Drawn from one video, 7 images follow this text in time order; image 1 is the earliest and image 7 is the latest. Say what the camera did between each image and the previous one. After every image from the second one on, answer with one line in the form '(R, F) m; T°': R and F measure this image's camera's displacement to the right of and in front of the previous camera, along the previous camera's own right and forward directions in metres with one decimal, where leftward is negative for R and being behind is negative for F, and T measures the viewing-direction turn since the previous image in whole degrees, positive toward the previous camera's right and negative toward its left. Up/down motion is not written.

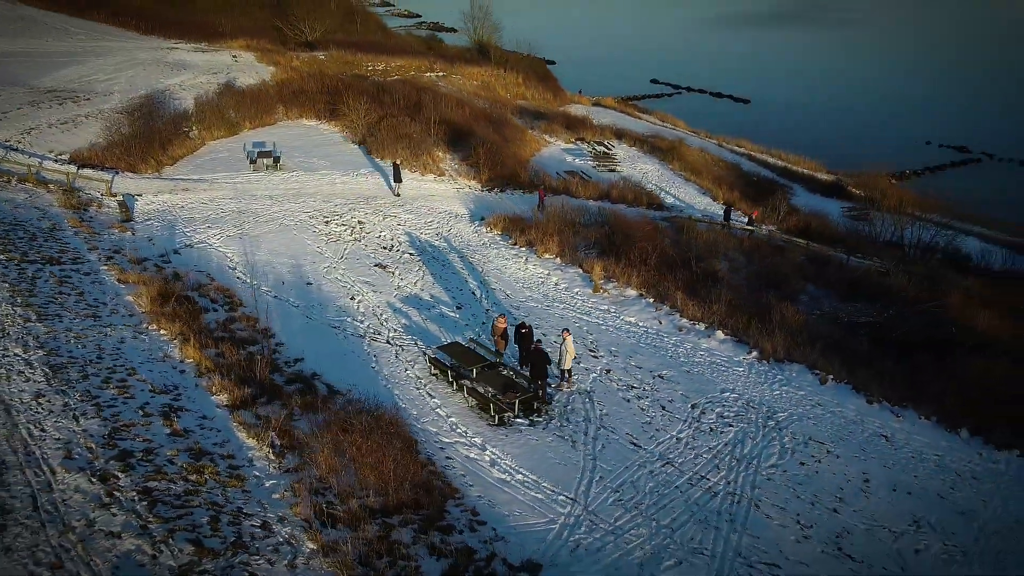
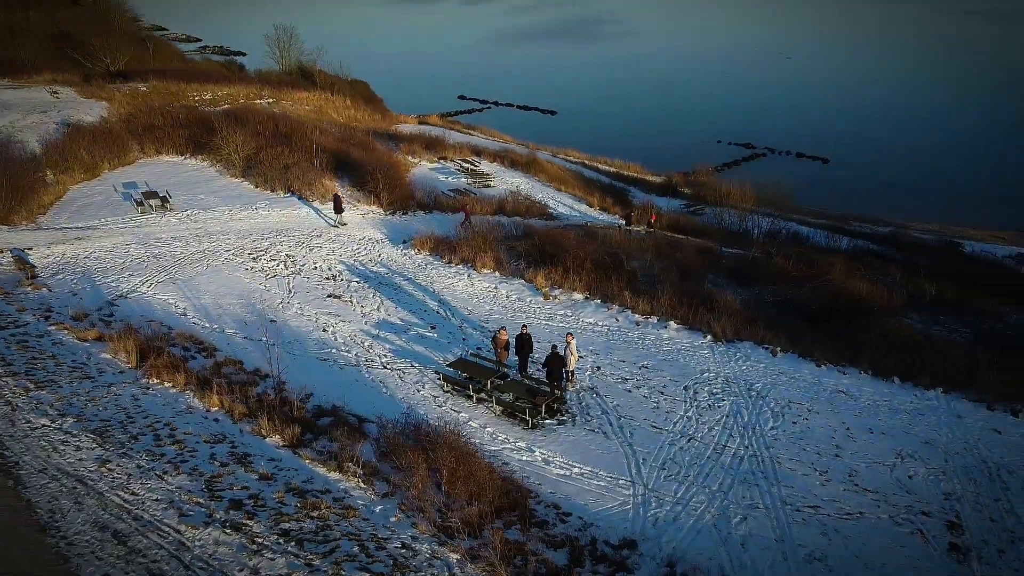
(-2.9, -0.4) m; +14°
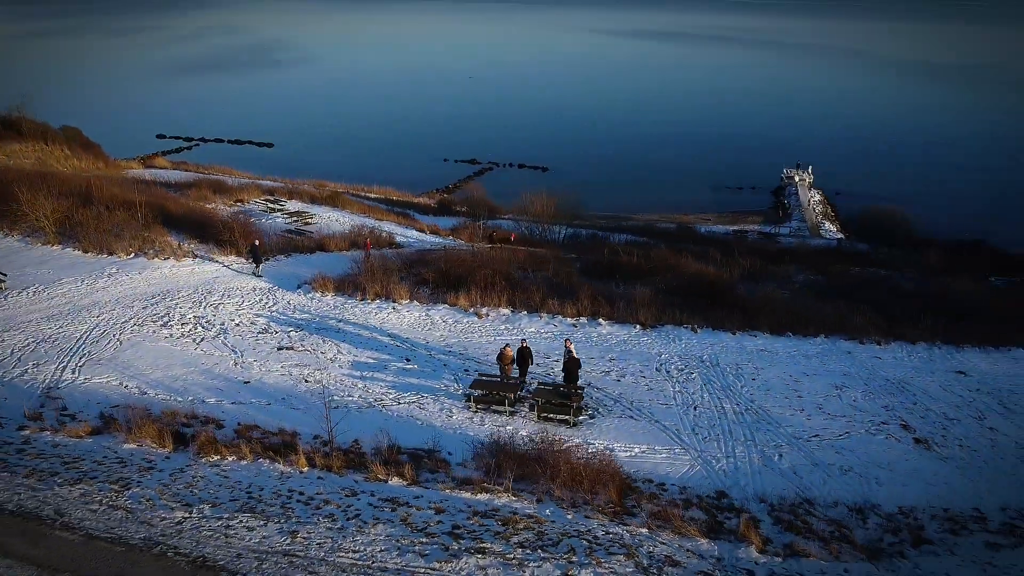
(-4.8, -0.2) m; +22°
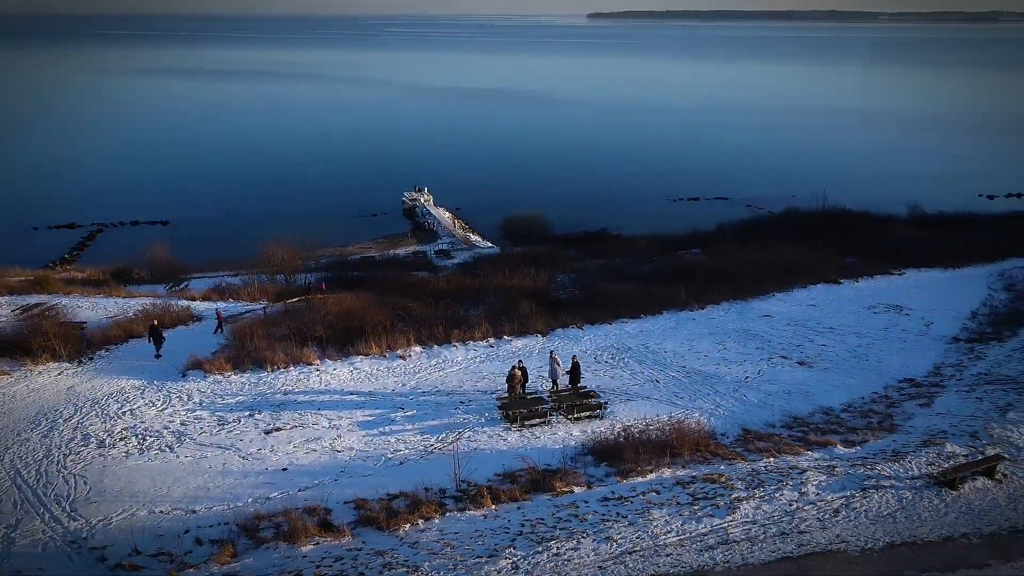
(-7.4, +0.5) m; +31°
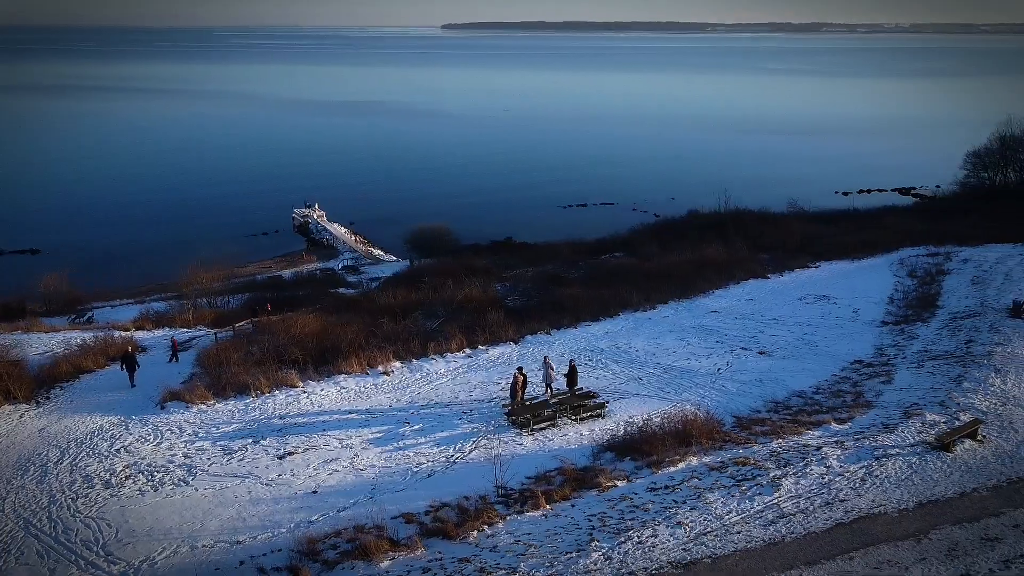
(-2.4, -0.3) m; +9°
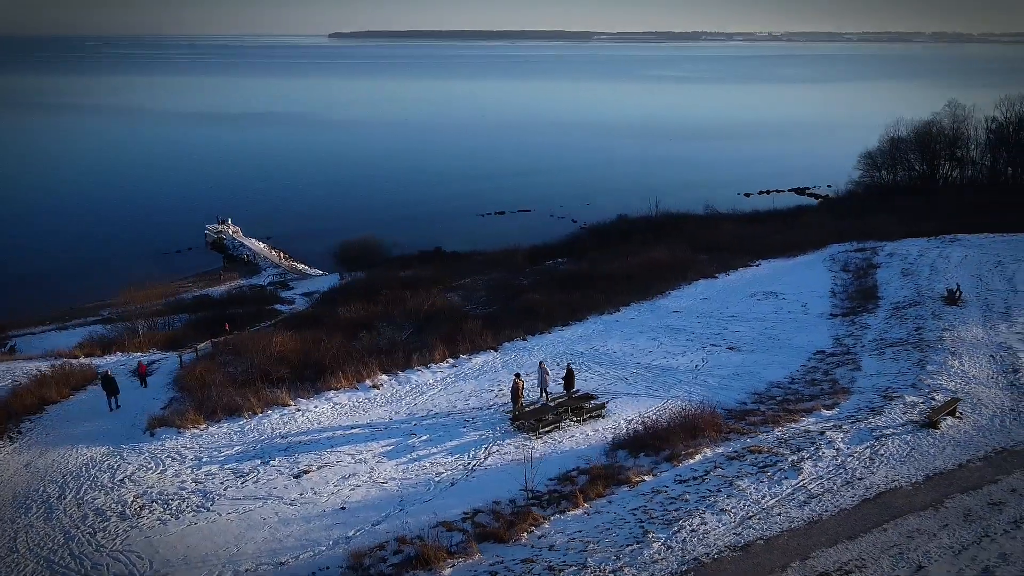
(-1.9, -0.2) m; +7°
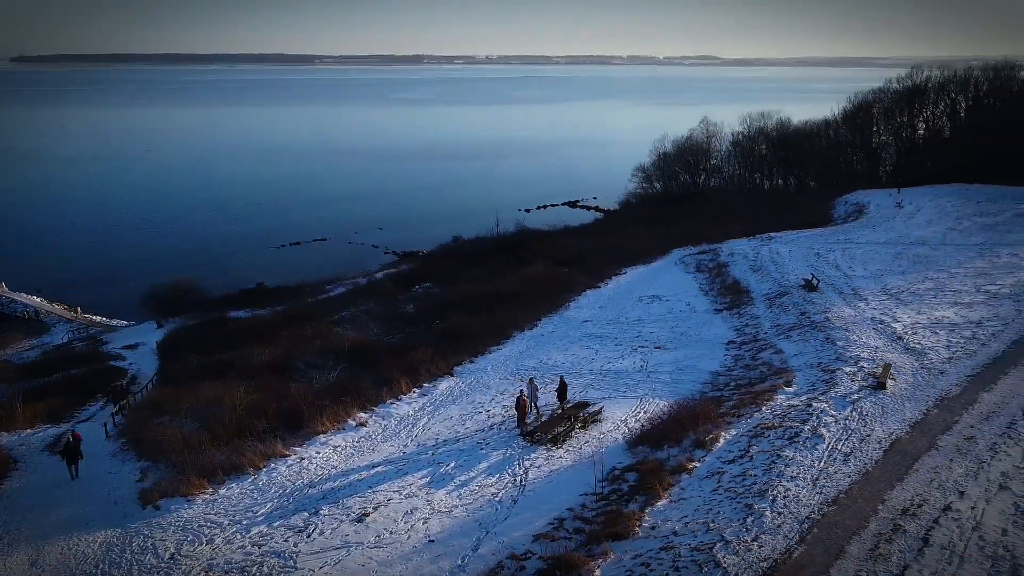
(-5.0, -0.1) m; +18°
